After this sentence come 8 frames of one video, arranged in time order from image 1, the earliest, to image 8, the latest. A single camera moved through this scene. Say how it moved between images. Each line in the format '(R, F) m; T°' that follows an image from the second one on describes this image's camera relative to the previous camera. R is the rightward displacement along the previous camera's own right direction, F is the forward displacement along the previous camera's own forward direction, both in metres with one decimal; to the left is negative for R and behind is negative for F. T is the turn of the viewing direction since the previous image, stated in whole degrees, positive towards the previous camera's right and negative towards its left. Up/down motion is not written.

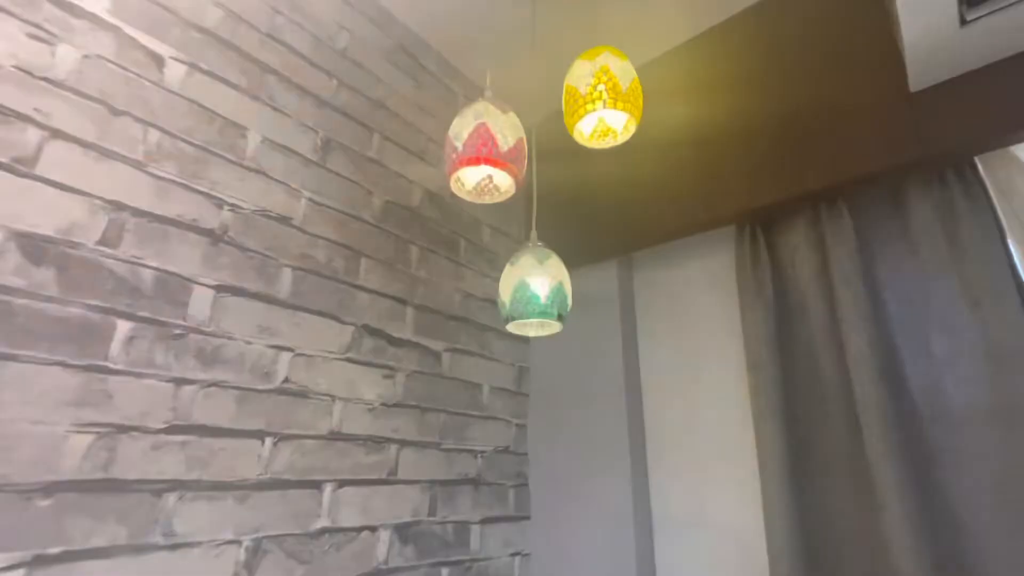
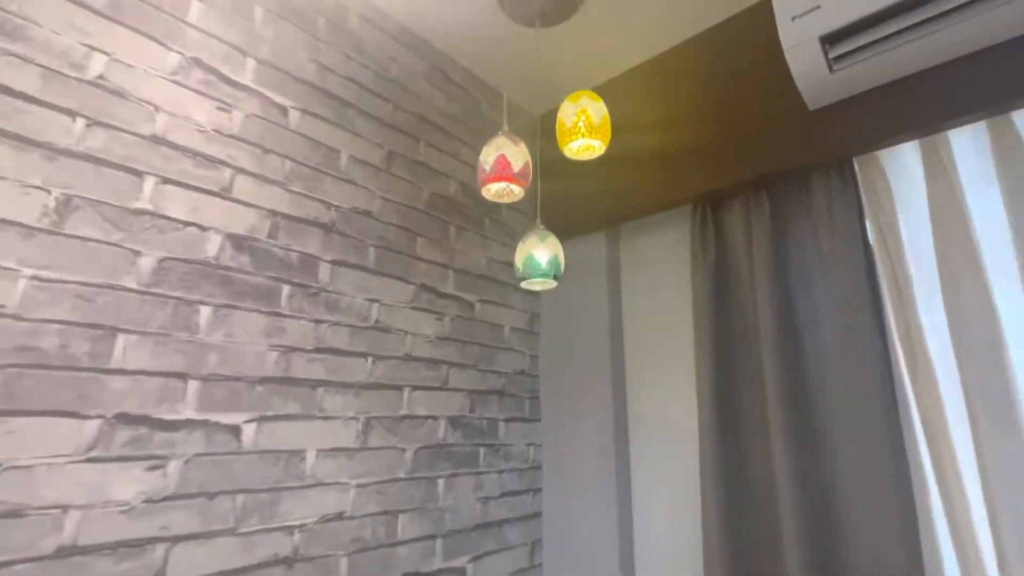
(0.0, -0.4) m; -2°
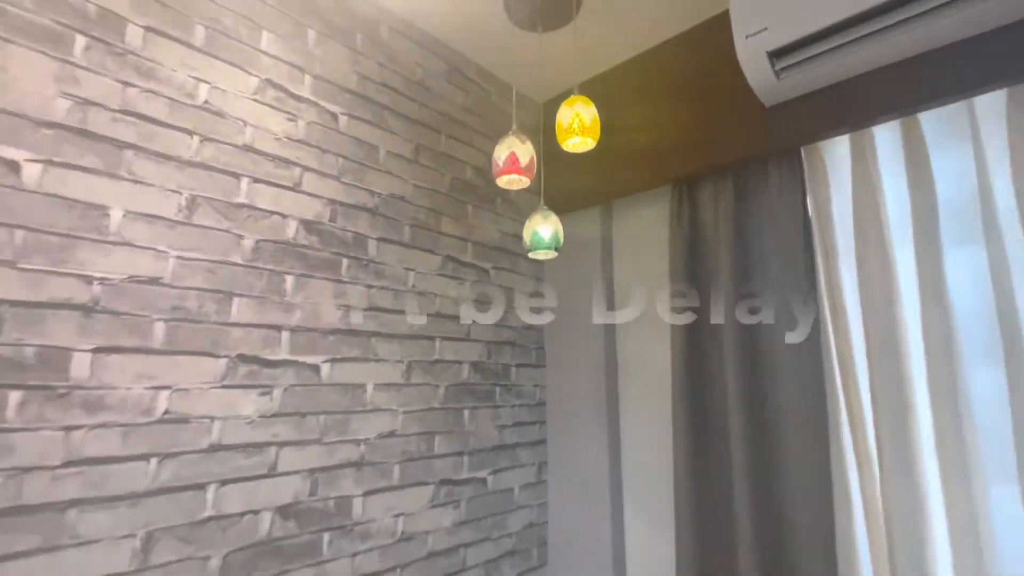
(0.0, -0.3) m; -1°
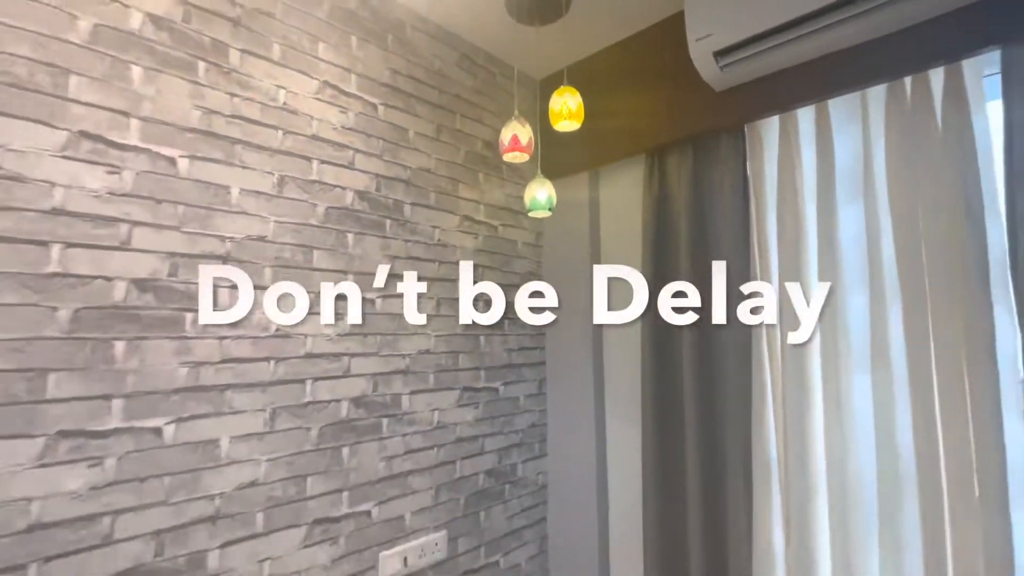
(0.0, -0.4) m; -1°
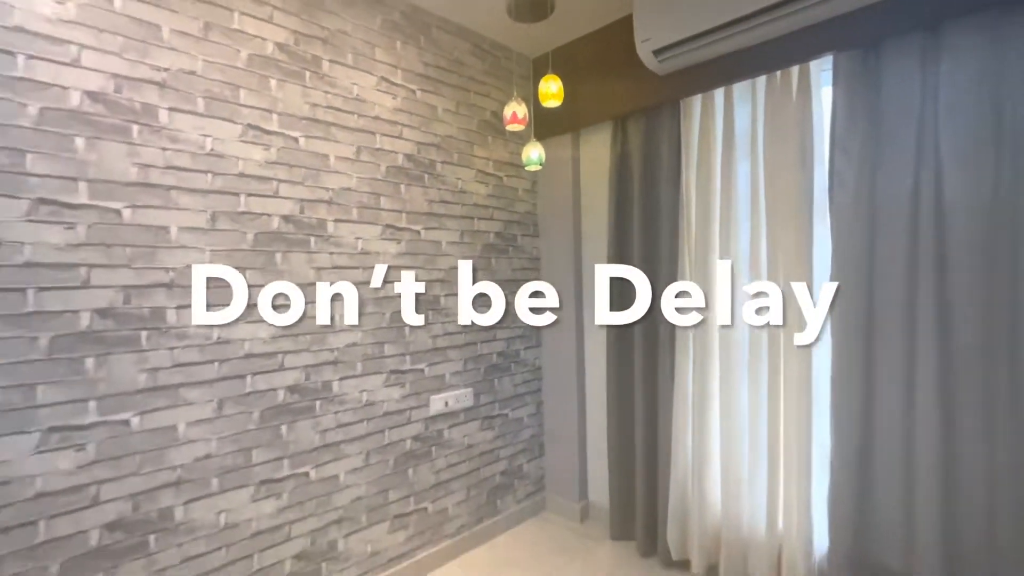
(0.0, -0.8) m; -1°
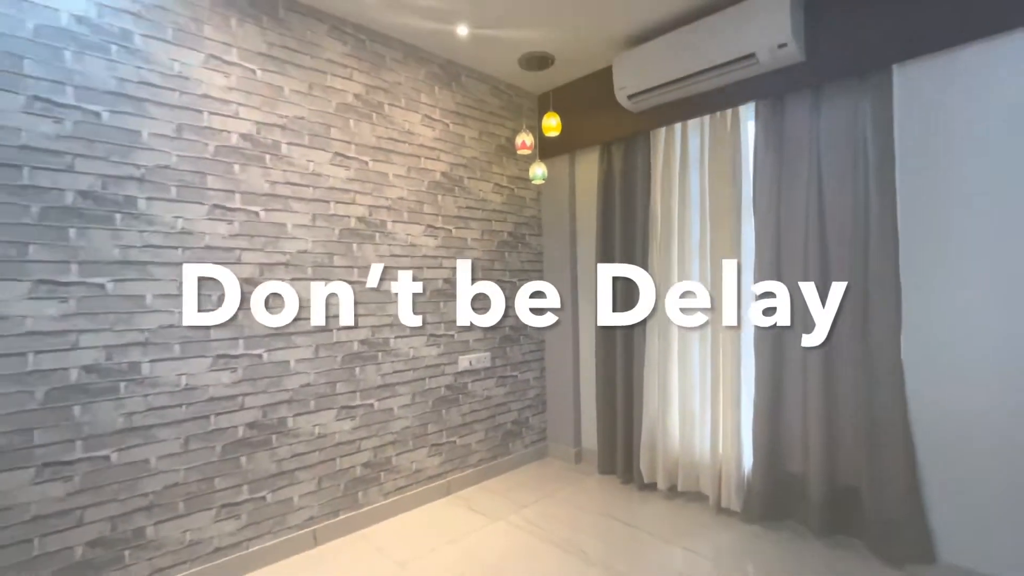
(0.0, -0.7) m; -1°
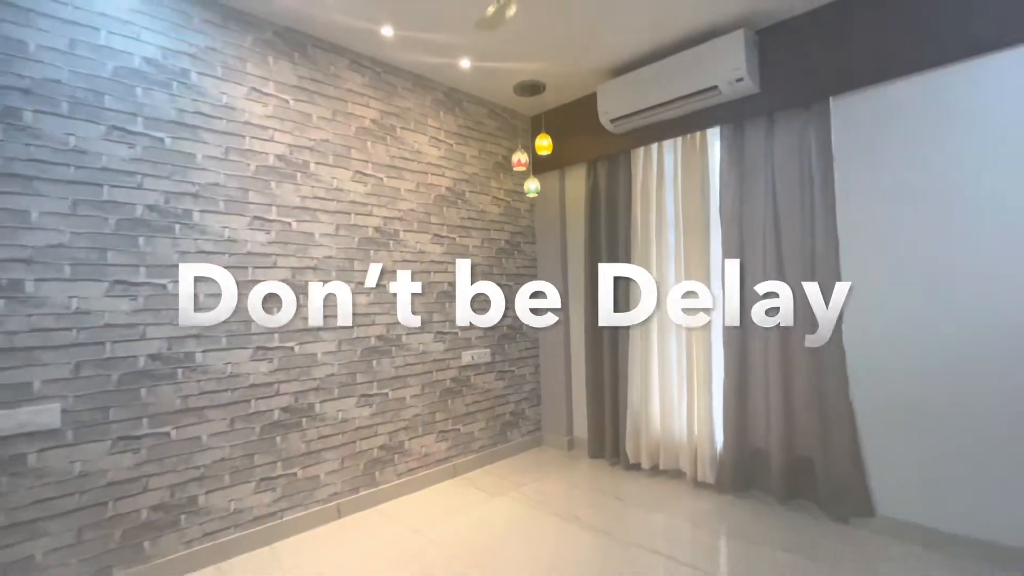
(-0.1, -0.4) m; +1°
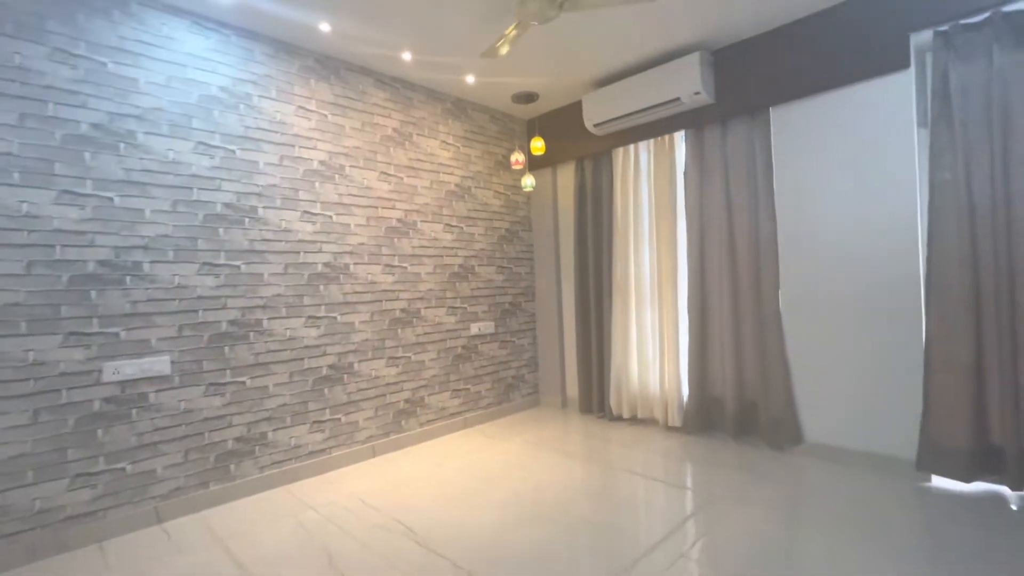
(0.0, -0.6) m; 0°
